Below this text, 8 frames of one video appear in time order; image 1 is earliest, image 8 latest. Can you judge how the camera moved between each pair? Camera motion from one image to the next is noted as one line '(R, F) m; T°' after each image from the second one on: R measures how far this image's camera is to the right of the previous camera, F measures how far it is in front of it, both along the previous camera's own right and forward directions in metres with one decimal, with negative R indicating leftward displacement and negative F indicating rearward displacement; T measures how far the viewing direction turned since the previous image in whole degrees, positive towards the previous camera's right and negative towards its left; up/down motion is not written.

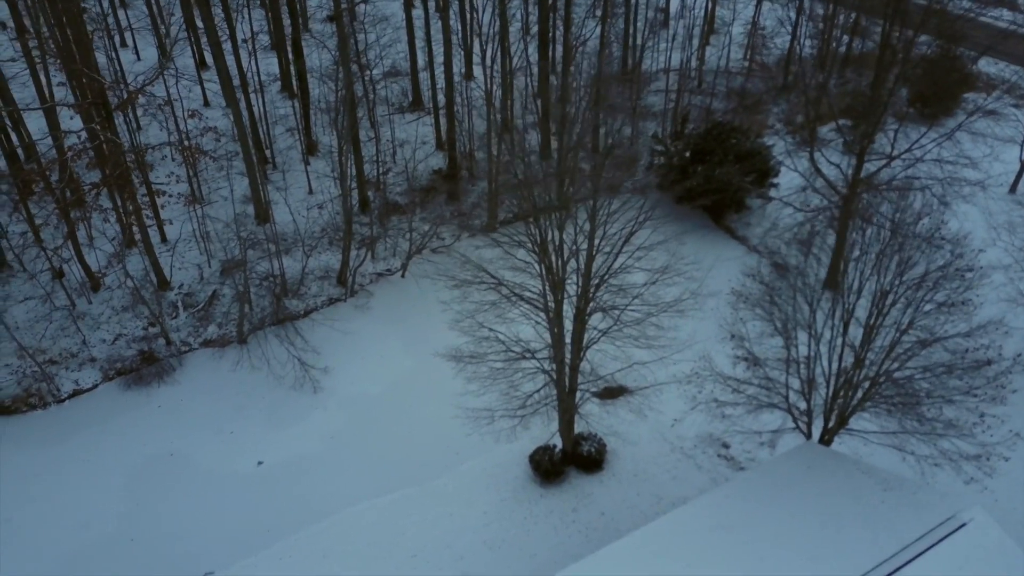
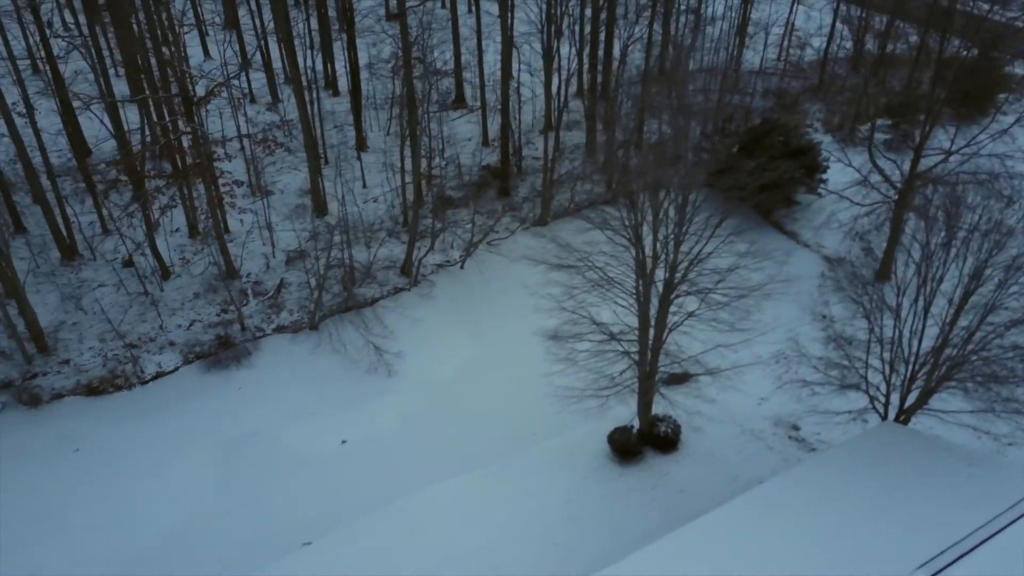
(-1.3, -0.5) m; 0°
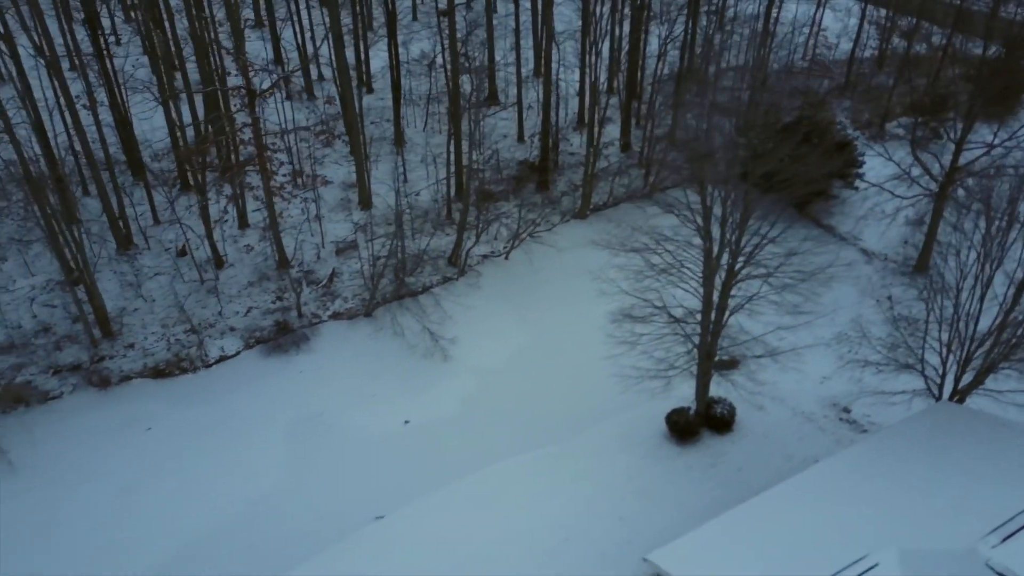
(-1.0, -0.4) m; 0°
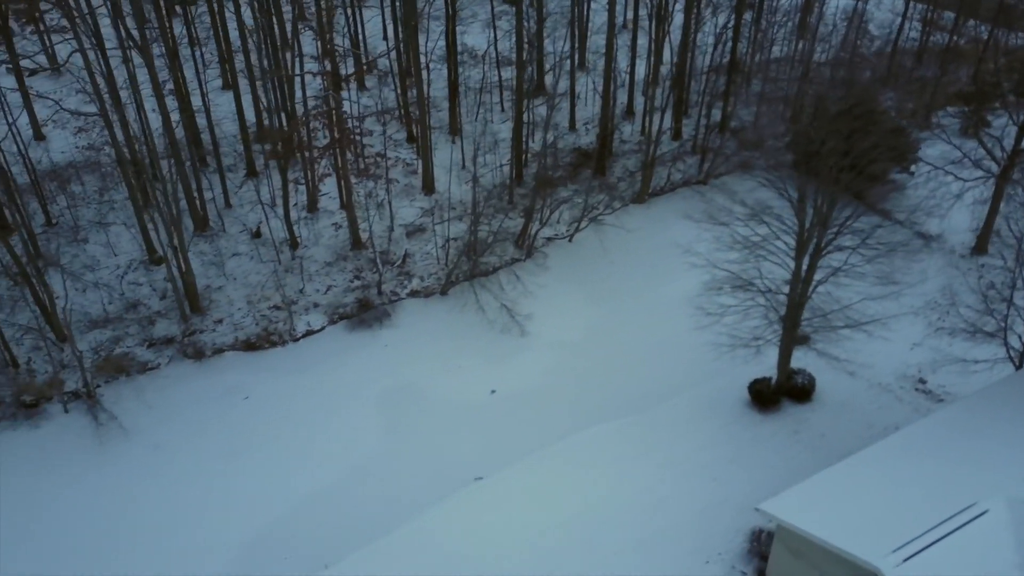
(-1.5, -0.5) m; -1°
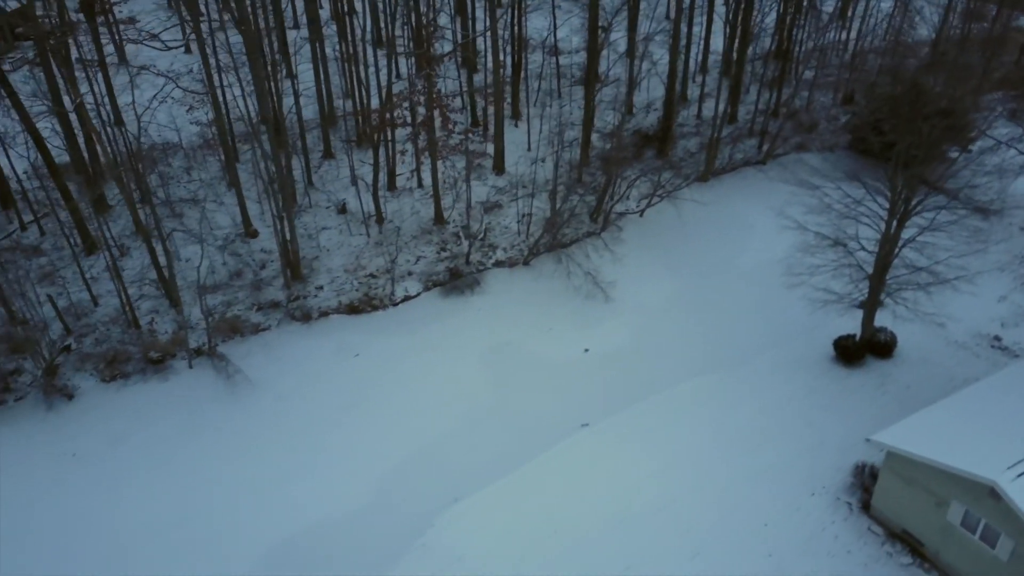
(-1.7, -0.9) m; -1°
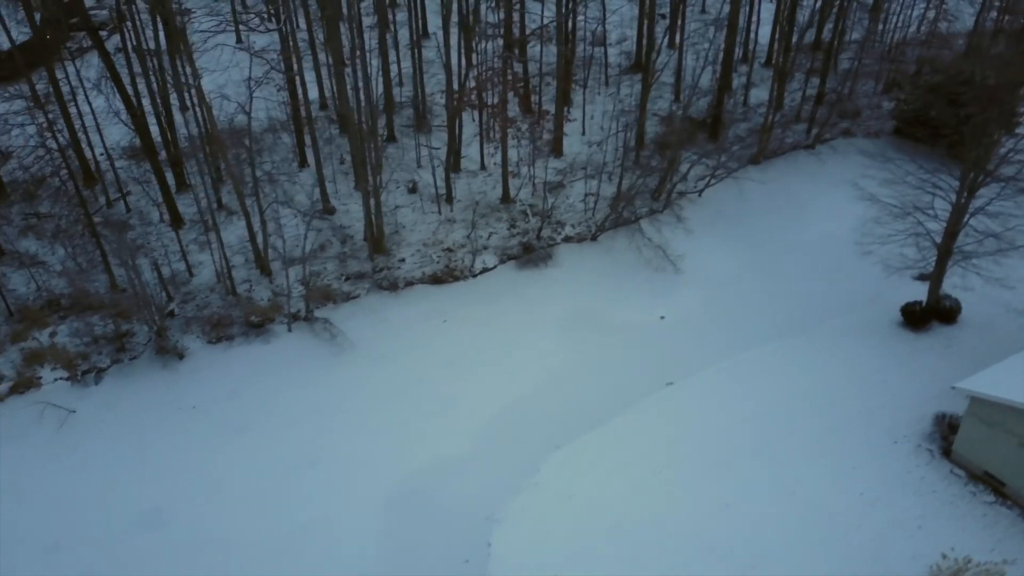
(-1.7, -0.9) m; 0°
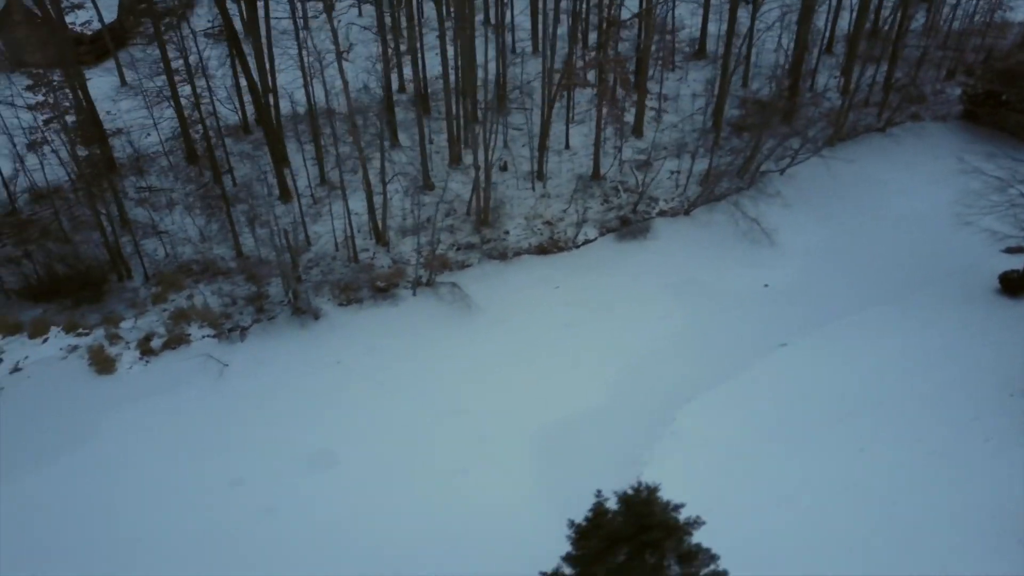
(-2.4, -0.9) m; 0°
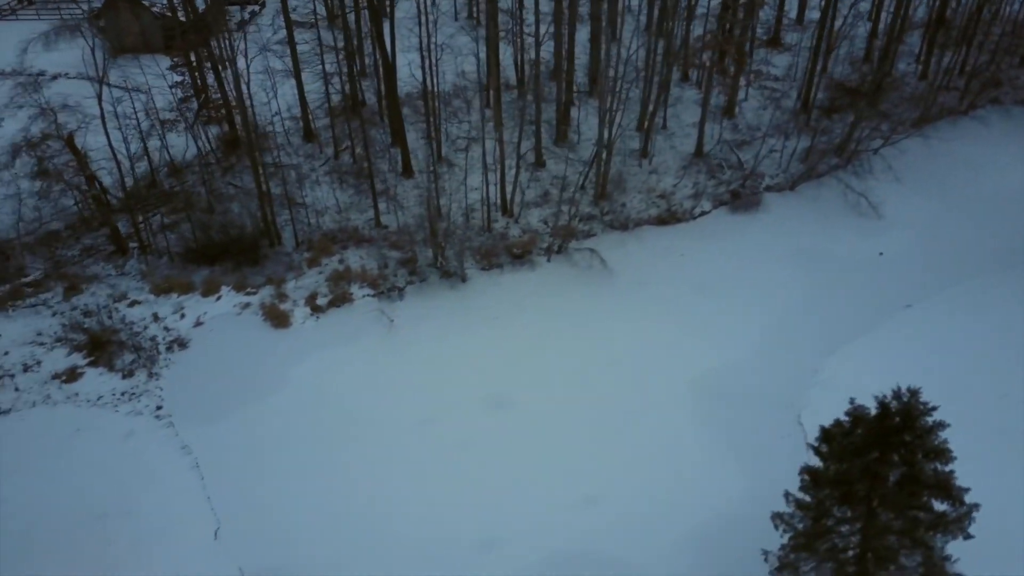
(-3.0, -1.1) m; -1°
